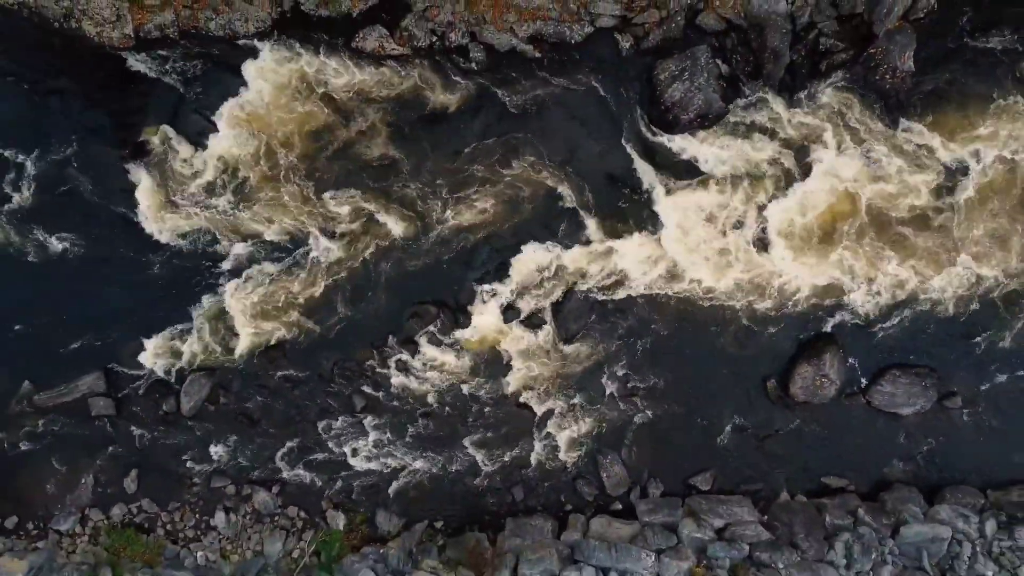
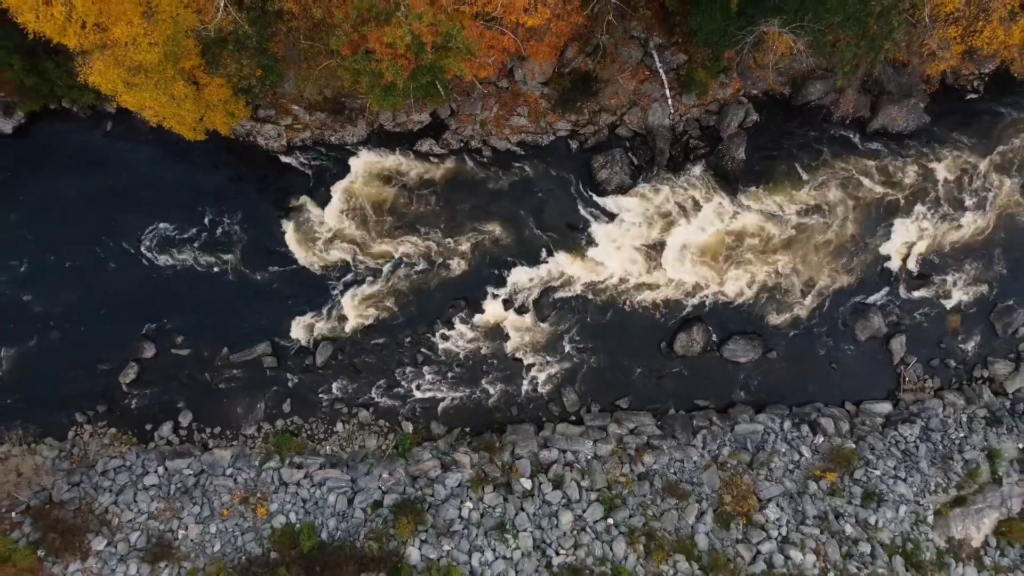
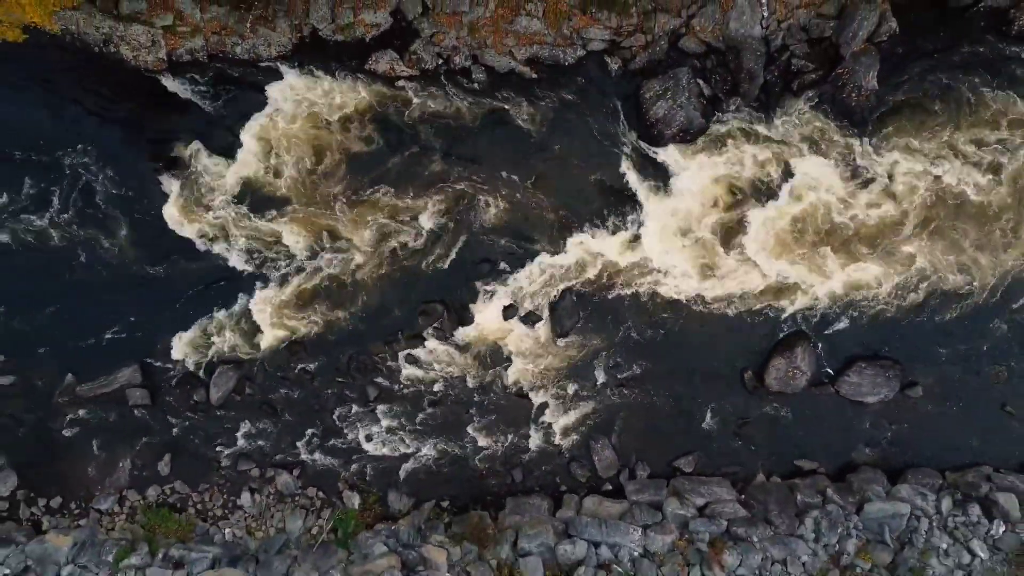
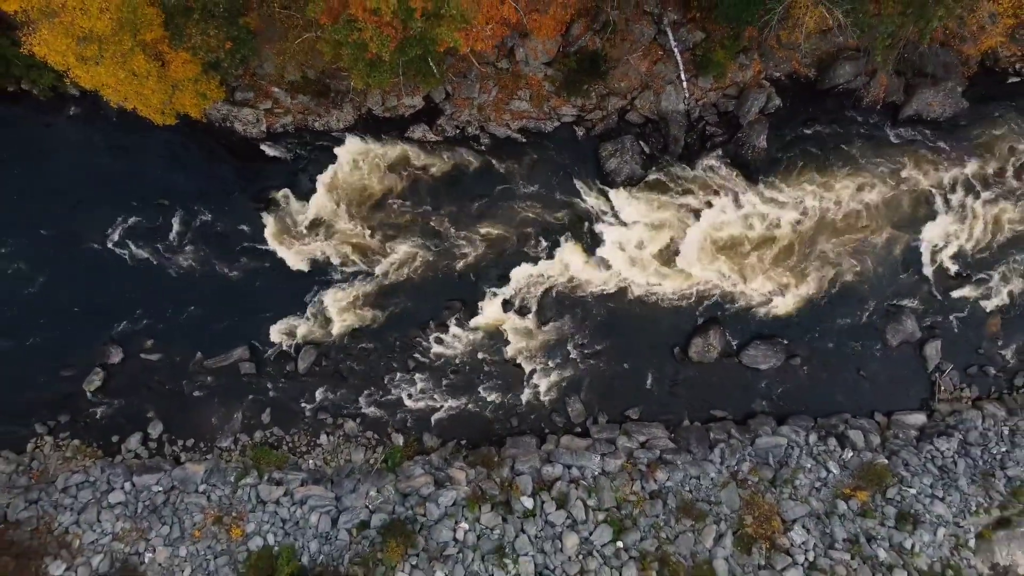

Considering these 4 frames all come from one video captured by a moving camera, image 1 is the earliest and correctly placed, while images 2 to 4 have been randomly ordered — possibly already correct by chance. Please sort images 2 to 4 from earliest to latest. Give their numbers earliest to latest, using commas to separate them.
3, 4, 2
